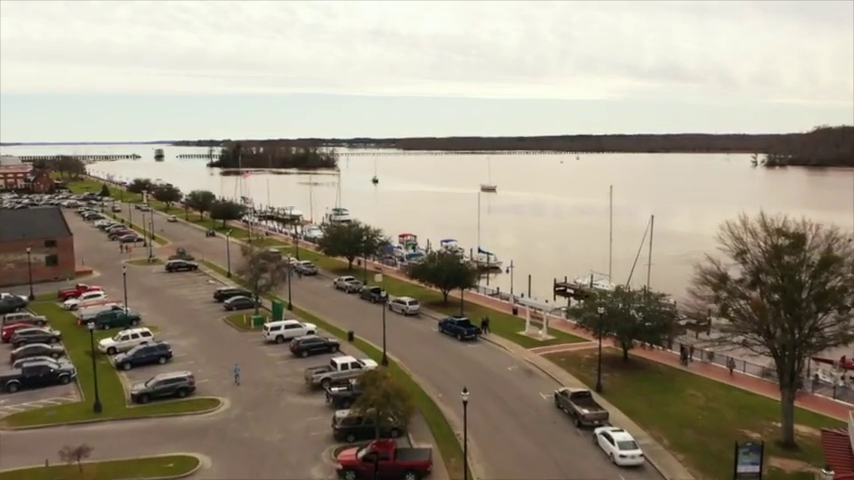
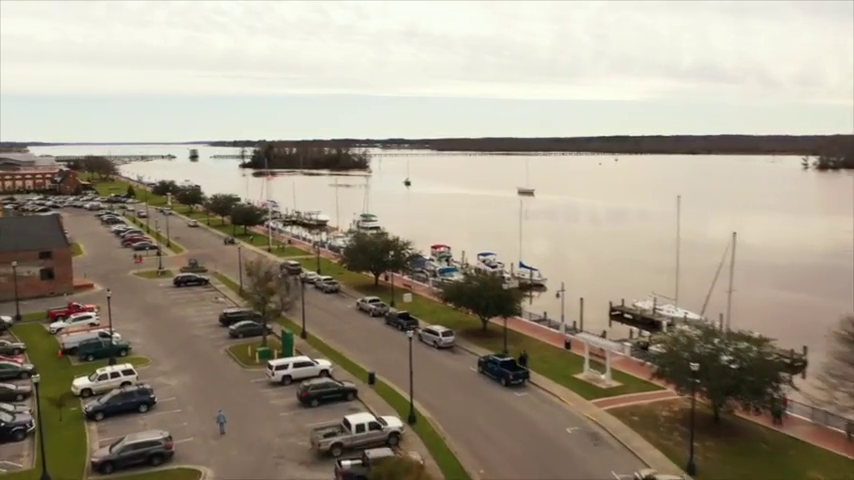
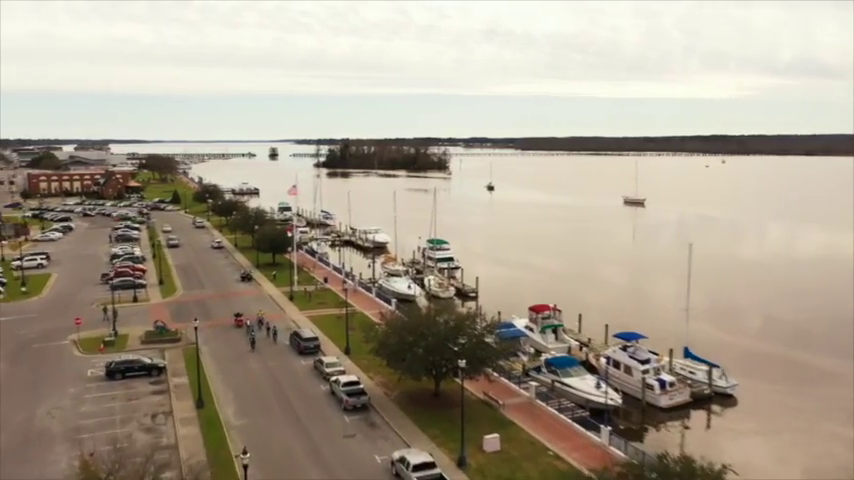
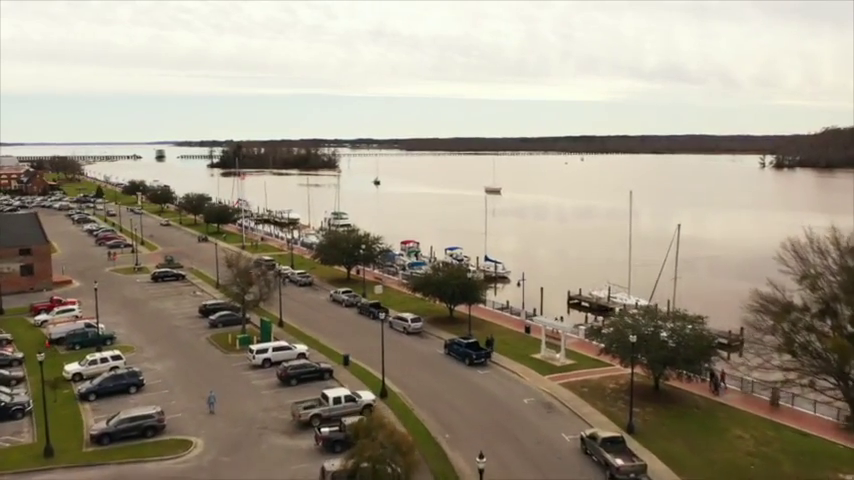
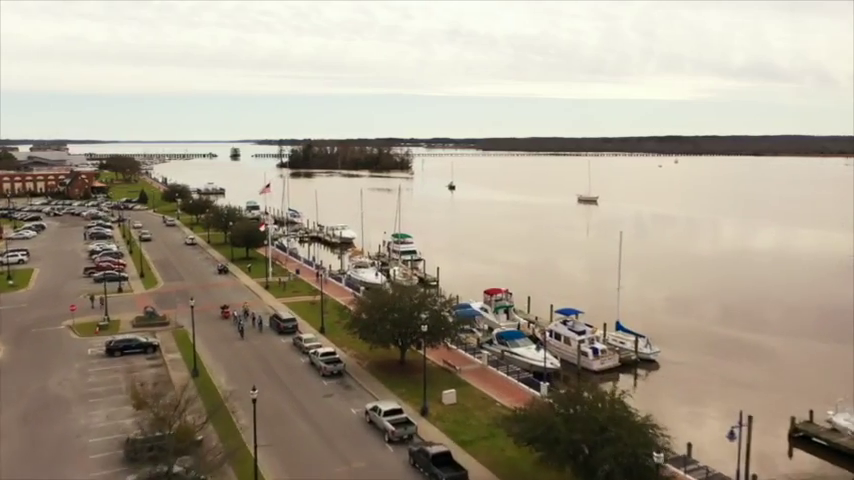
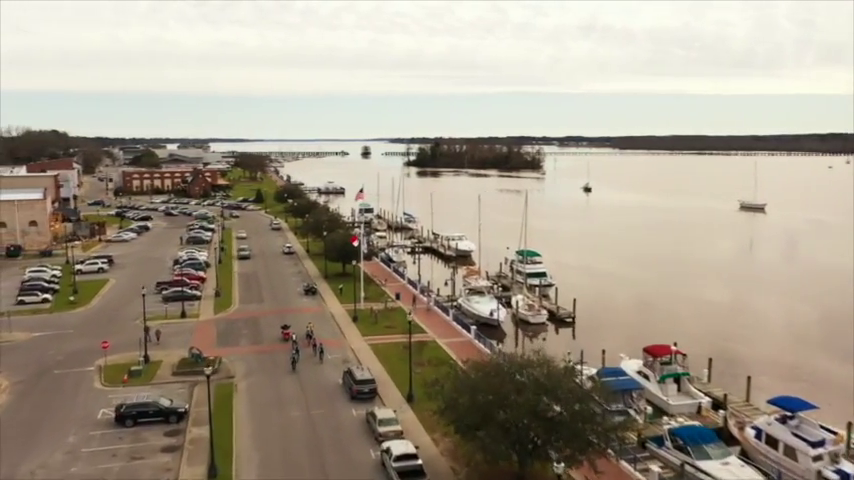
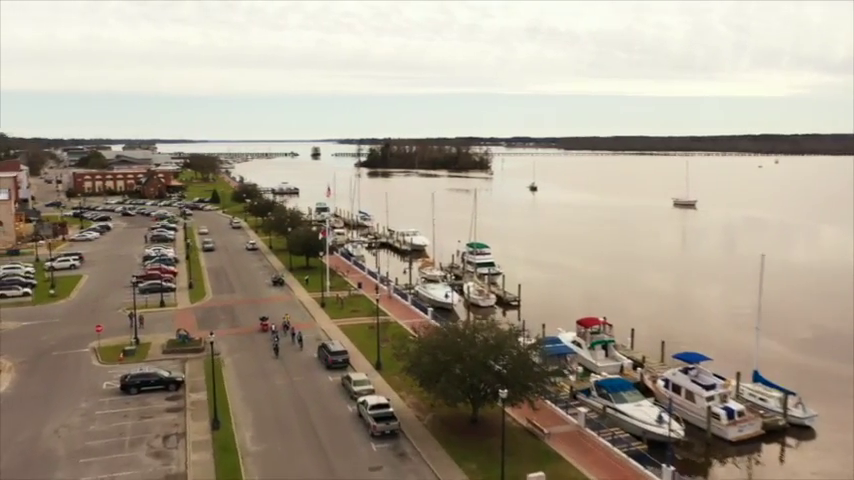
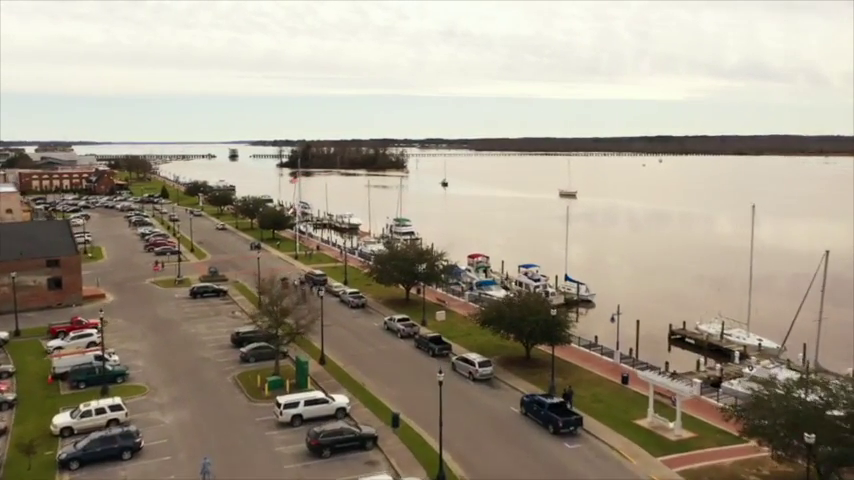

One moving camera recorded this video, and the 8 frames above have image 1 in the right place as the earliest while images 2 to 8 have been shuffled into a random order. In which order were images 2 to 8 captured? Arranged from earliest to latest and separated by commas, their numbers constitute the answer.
4, 2, 8, 5, 3, 7, 6
